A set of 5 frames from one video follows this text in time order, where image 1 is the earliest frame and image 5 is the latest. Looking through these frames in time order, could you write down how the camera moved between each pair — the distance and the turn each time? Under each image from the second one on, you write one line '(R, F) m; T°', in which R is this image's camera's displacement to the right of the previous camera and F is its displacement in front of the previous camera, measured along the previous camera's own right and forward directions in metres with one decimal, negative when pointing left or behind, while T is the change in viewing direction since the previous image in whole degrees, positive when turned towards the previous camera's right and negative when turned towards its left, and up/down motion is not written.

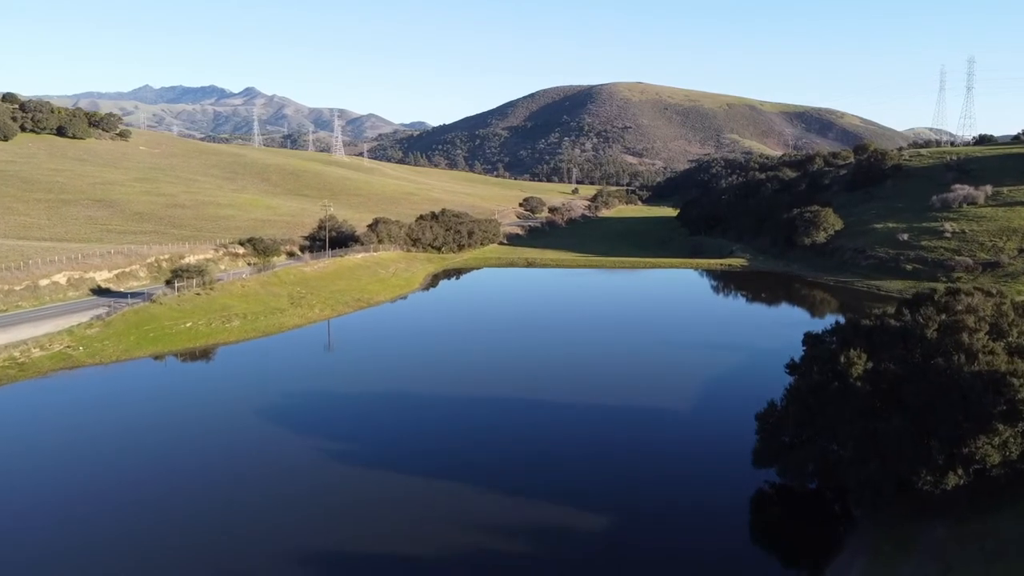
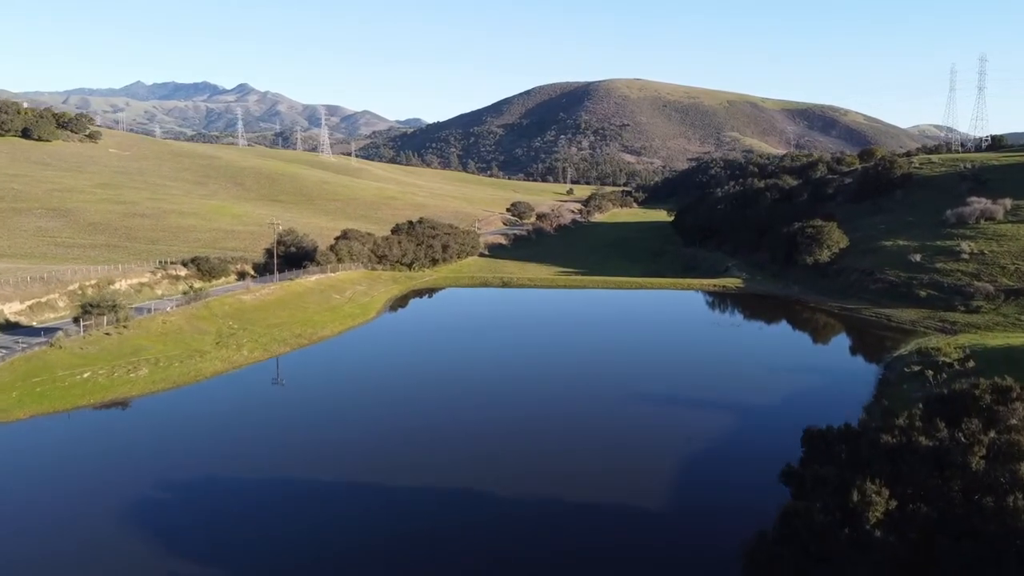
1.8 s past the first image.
(+2.8, +6.1) m; 0°
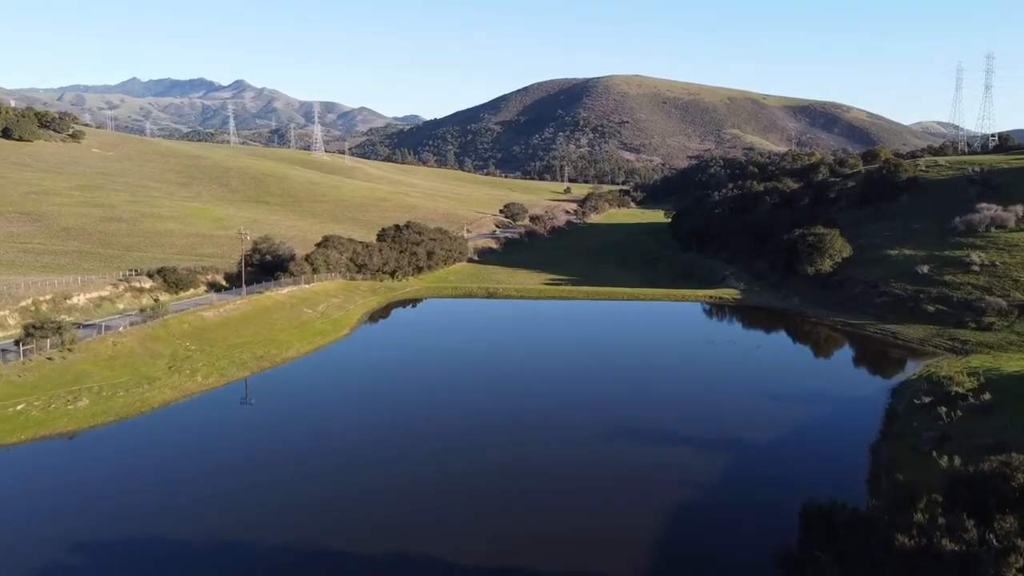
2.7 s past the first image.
(+1.4, +3.2) m; 0°
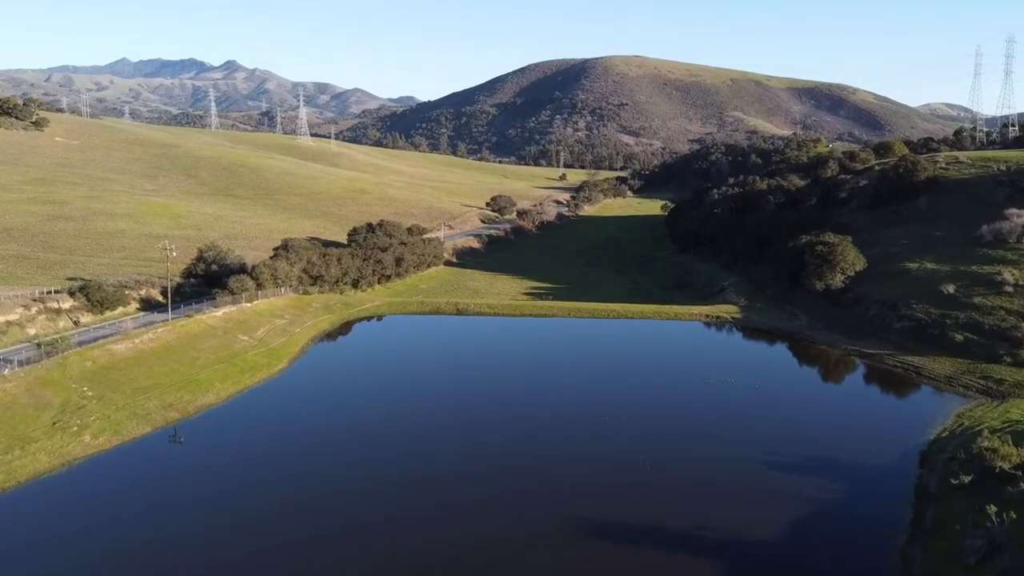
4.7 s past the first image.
(+2.4, +6.6) m; 0°
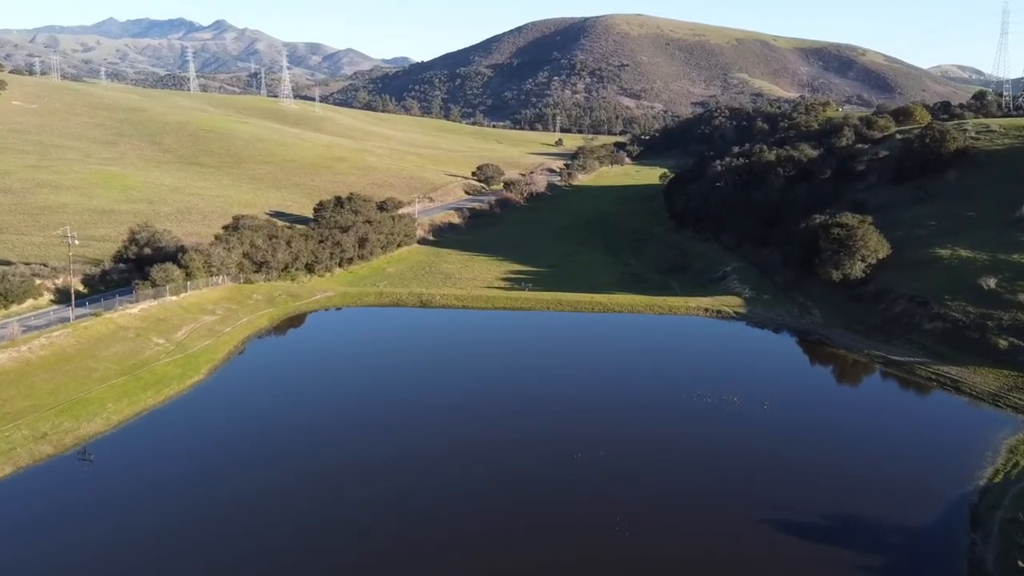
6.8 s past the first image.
(+2.2, +6.9) m; 0°
